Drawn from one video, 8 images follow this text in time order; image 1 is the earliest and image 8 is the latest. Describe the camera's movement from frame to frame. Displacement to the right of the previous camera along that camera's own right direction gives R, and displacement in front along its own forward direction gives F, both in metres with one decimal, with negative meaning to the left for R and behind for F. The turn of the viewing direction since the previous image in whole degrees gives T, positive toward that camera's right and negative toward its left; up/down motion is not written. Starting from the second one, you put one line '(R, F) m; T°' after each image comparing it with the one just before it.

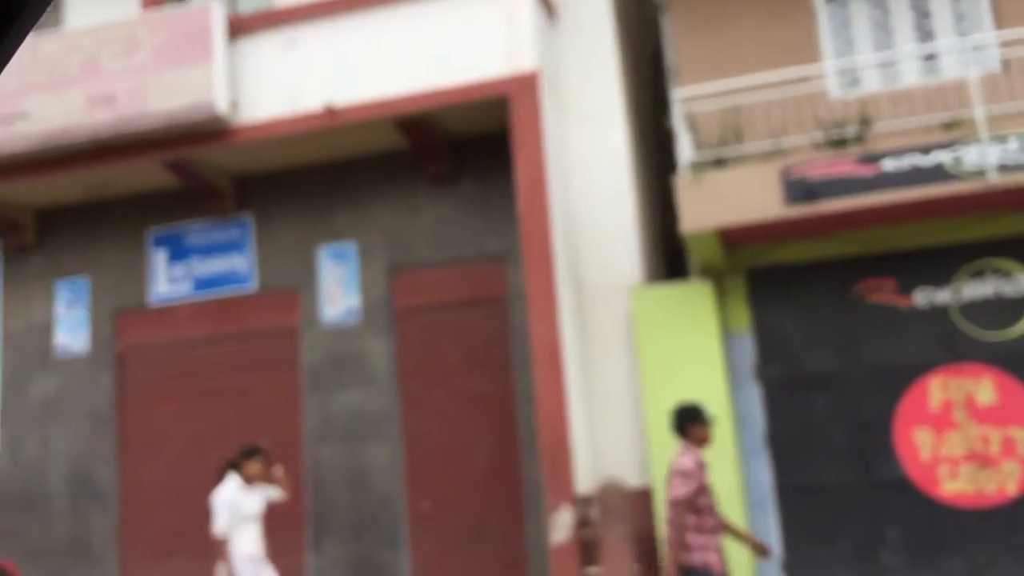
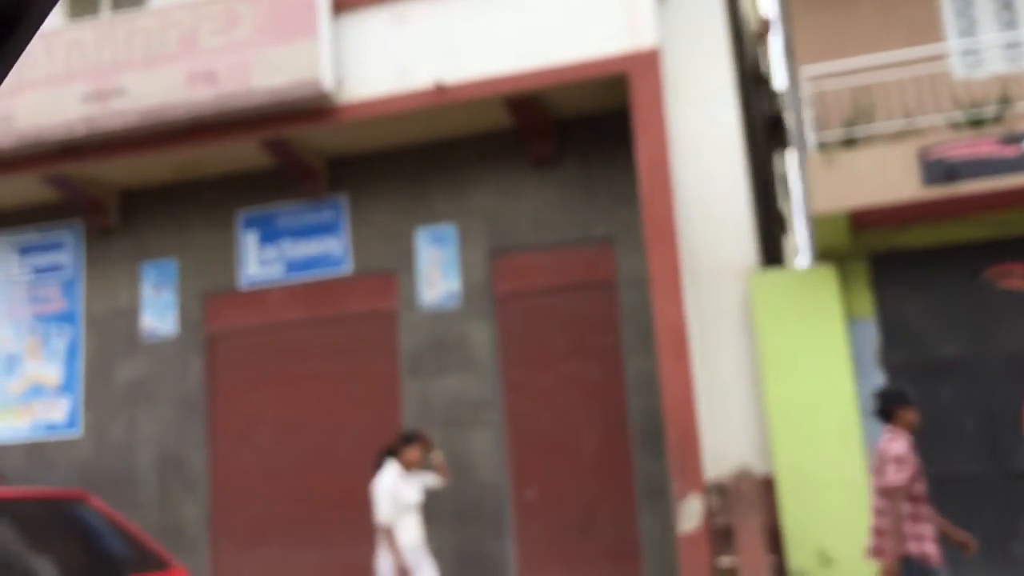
(-0.9, +0.2) m; 0°
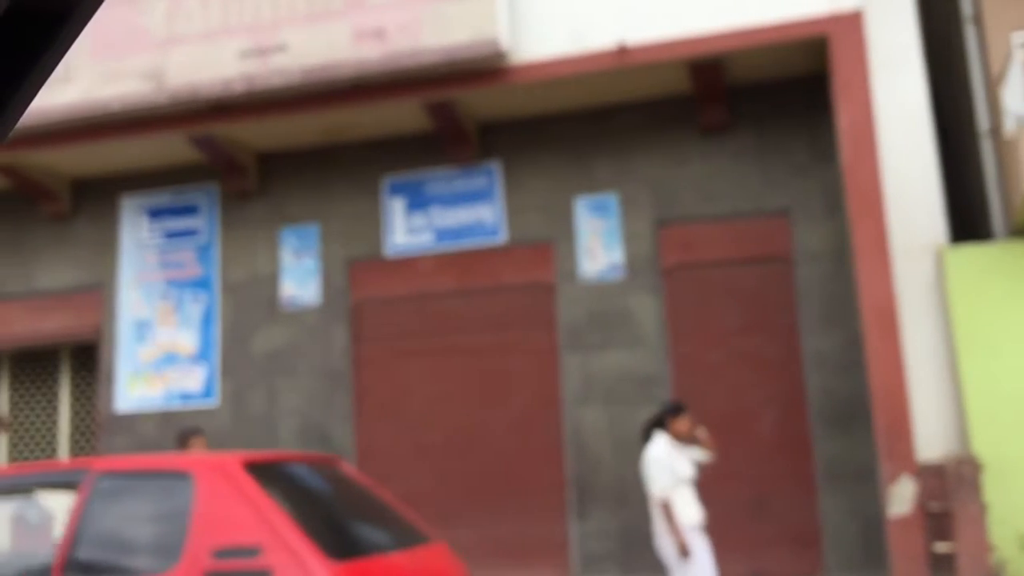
(-1.3, +0.3) m; 0°
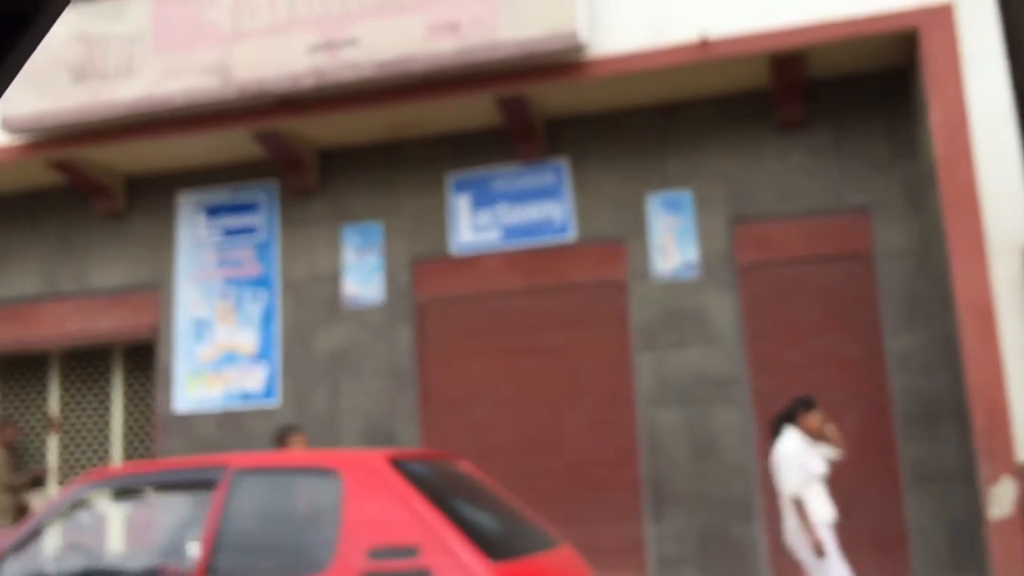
(-0.6, +0.1) m; 0°
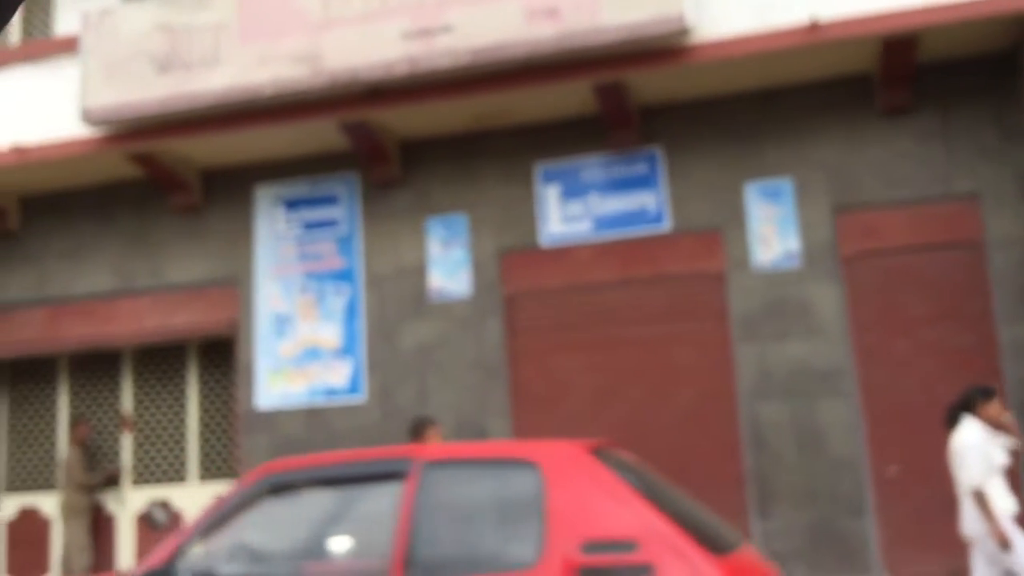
(-0.7, +0.2) m; 0°
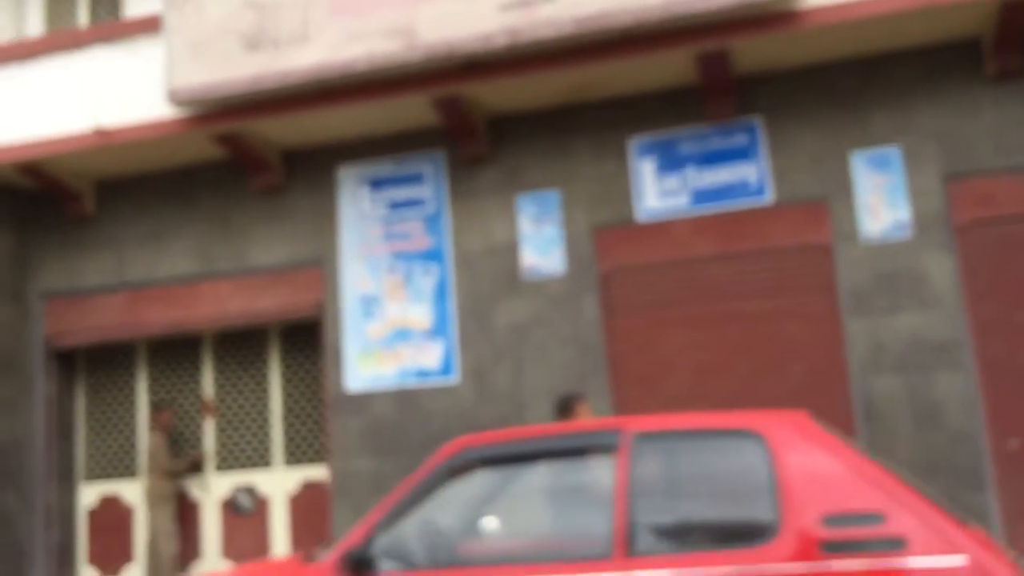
(-0.7, +0.2) m; -1°
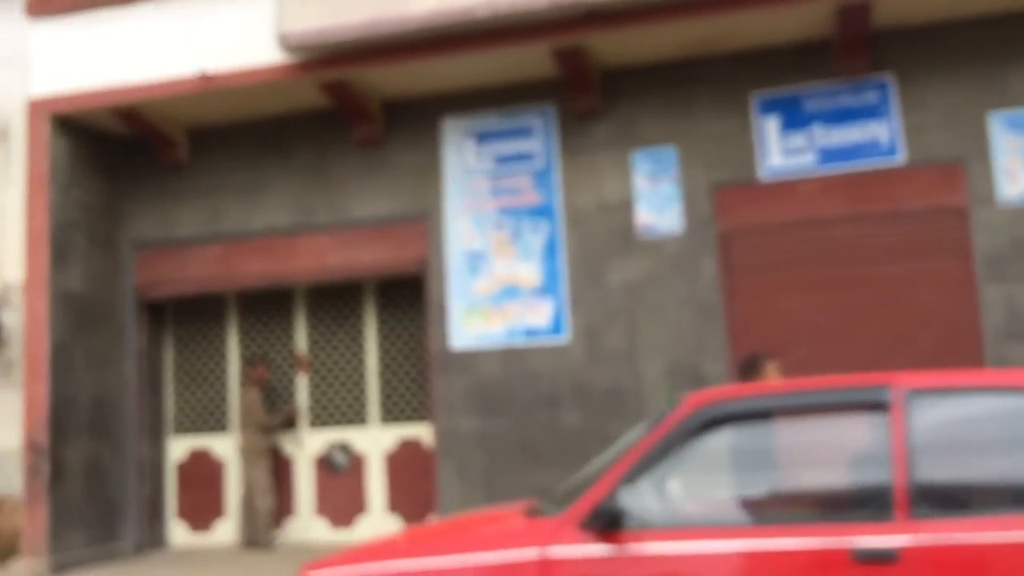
(-0.8, +0.2) m; 0°
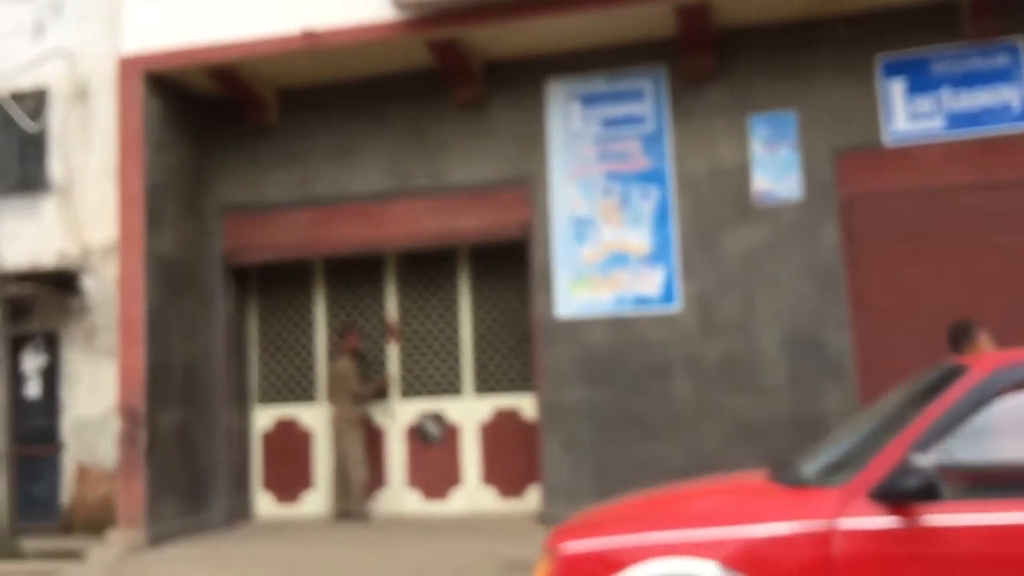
(-0.9, +0.2) m; +1°
